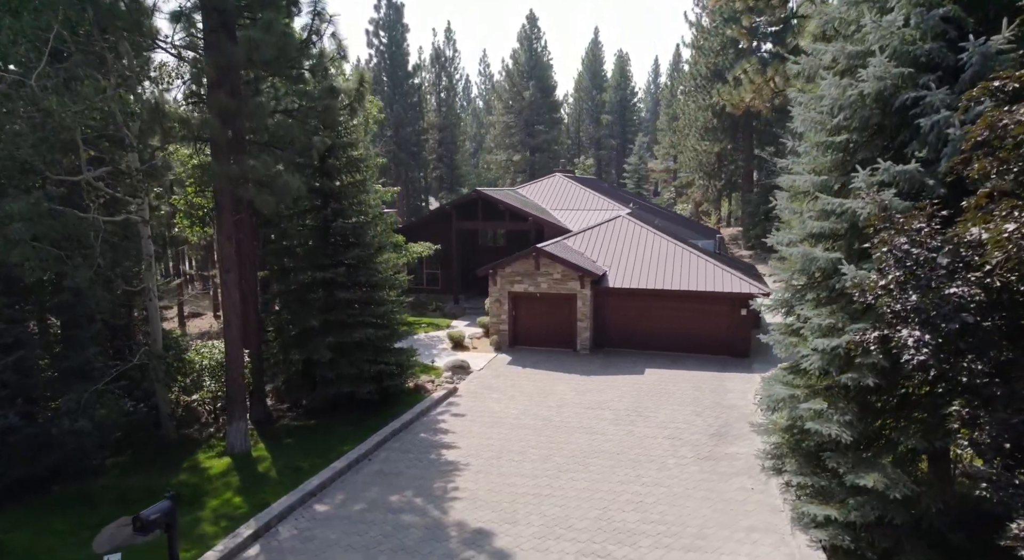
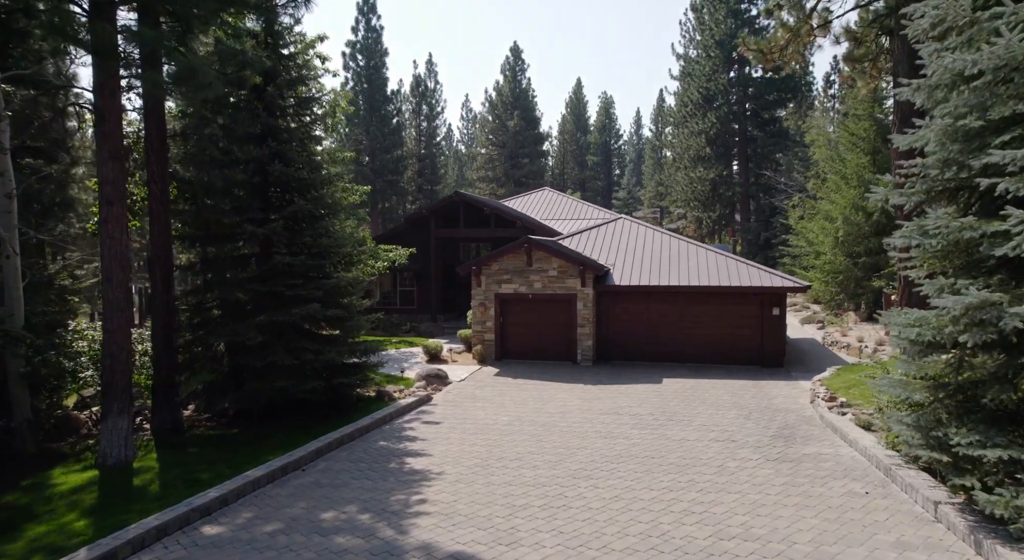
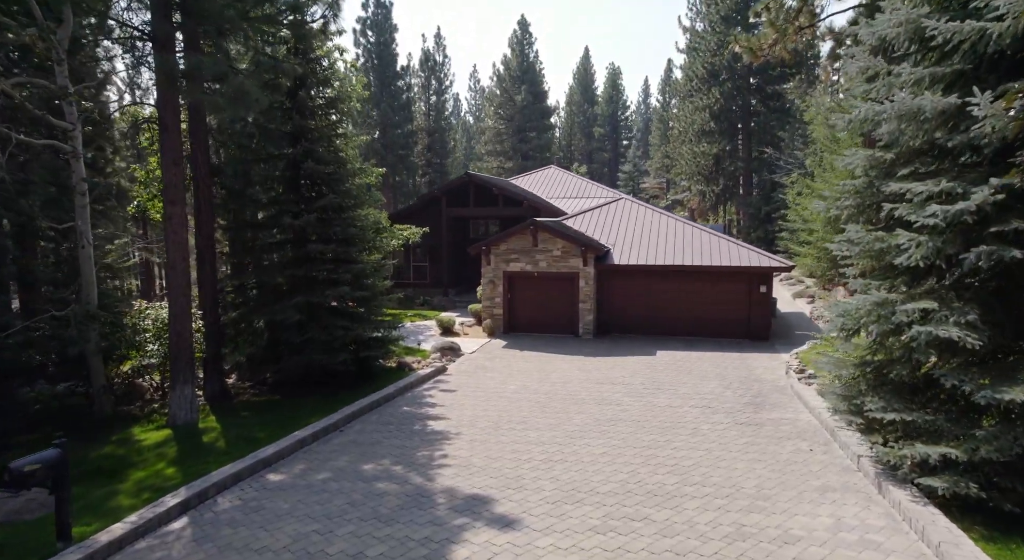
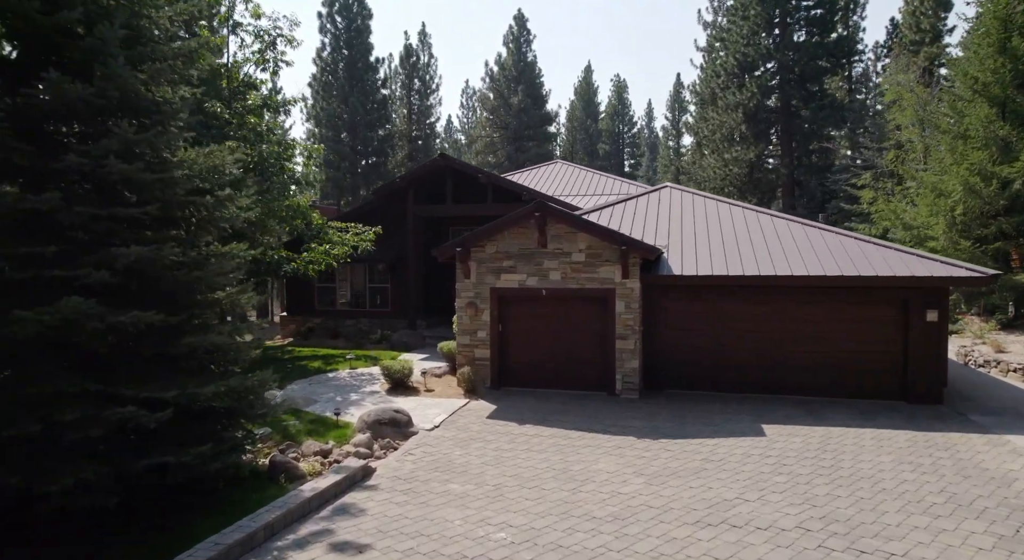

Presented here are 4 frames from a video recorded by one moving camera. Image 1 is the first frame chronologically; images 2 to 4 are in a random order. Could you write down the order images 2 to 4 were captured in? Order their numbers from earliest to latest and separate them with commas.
3, 2, 4
